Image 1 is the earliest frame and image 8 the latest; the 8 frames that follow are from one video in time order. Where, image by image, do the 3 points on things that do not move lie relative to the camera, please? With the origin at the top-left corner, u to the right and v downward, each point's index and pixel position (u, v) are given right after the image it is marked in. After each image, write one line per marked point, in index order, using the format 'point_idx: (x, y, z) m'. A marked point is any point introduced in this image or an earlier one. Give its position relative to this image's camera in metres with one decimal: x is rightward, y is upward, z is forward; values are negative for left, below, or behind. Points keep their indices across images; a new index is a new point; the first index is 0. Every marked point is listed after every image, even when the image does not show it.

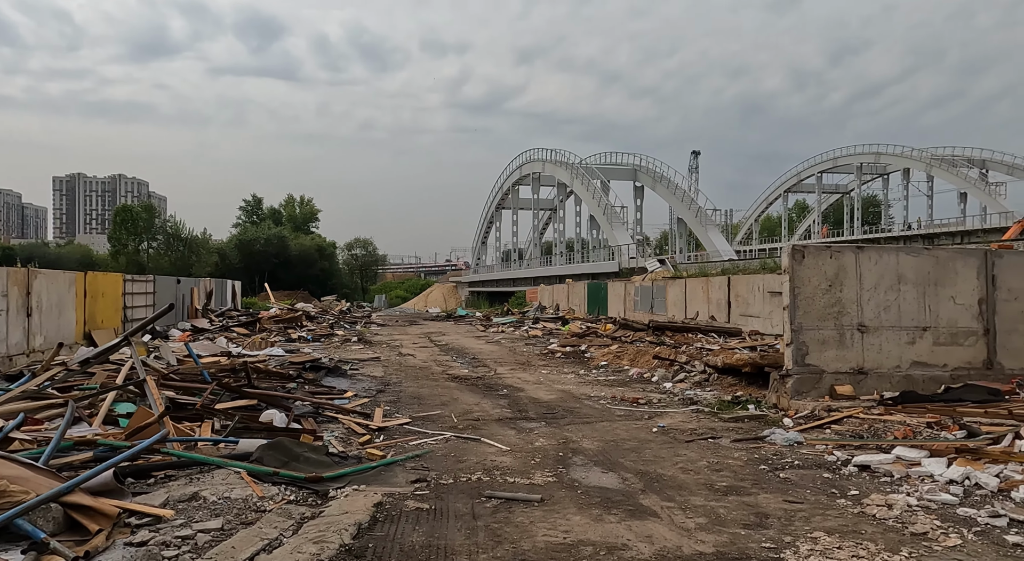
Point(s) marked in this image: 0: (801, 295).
0: (+4.2, -0.2, +10.2) m
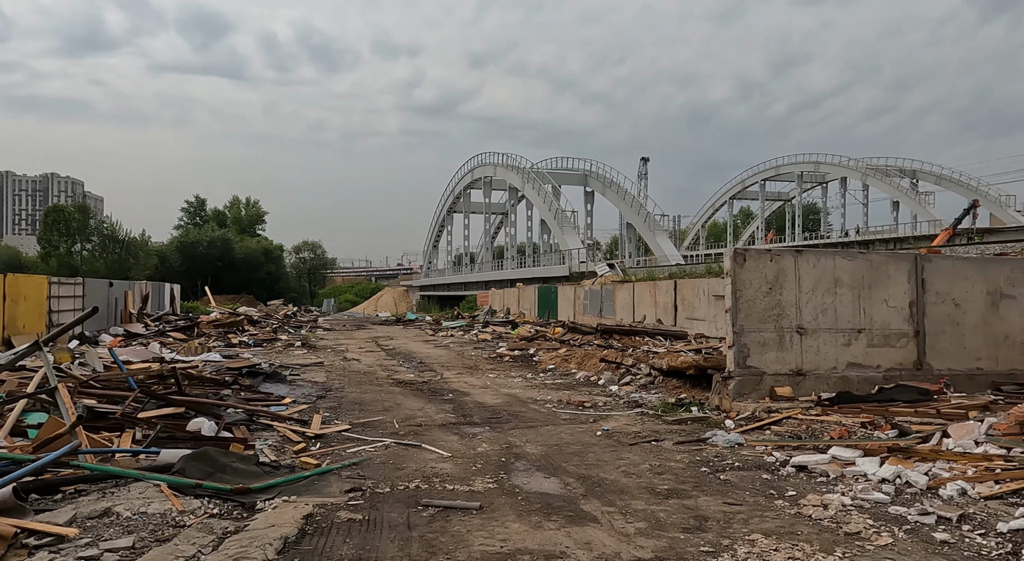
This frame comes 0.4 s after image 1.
0: (+3.4, -0.2, +10.4) m
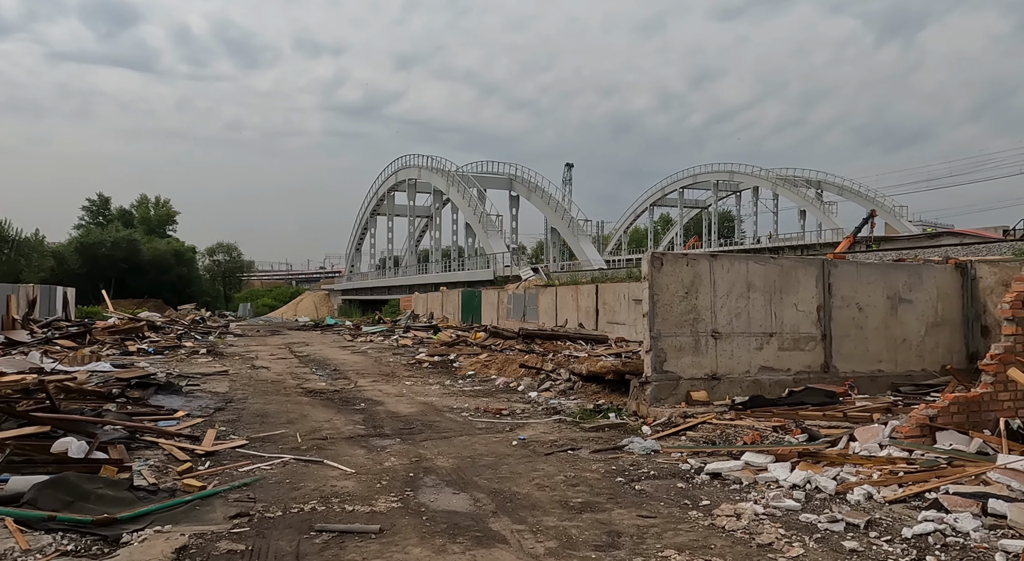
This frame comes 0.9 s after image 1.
0: (+2.2, -0.3, +10.4) m
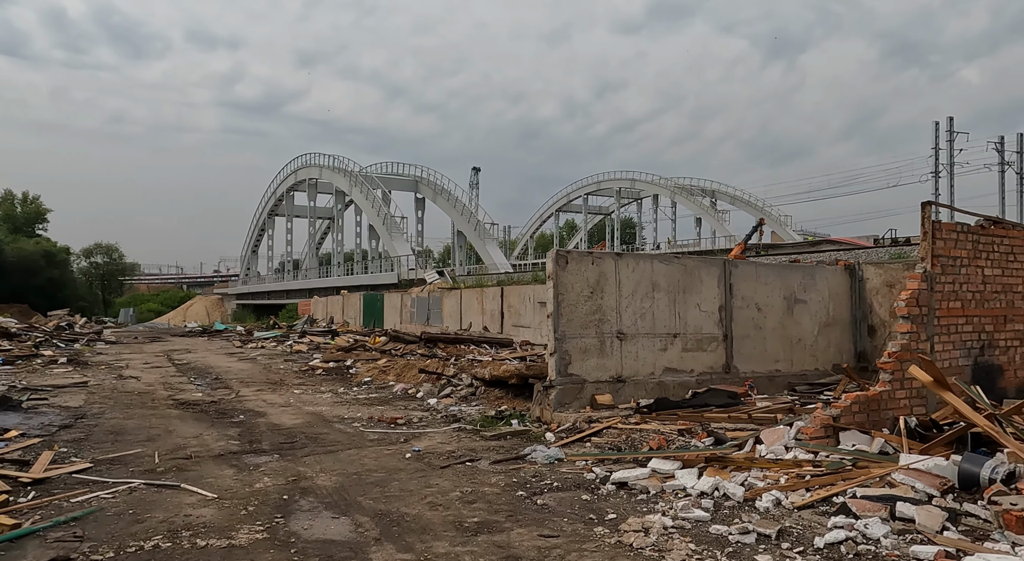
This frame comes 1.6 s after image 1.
0: (+0.7, -0.3, +9.9) m
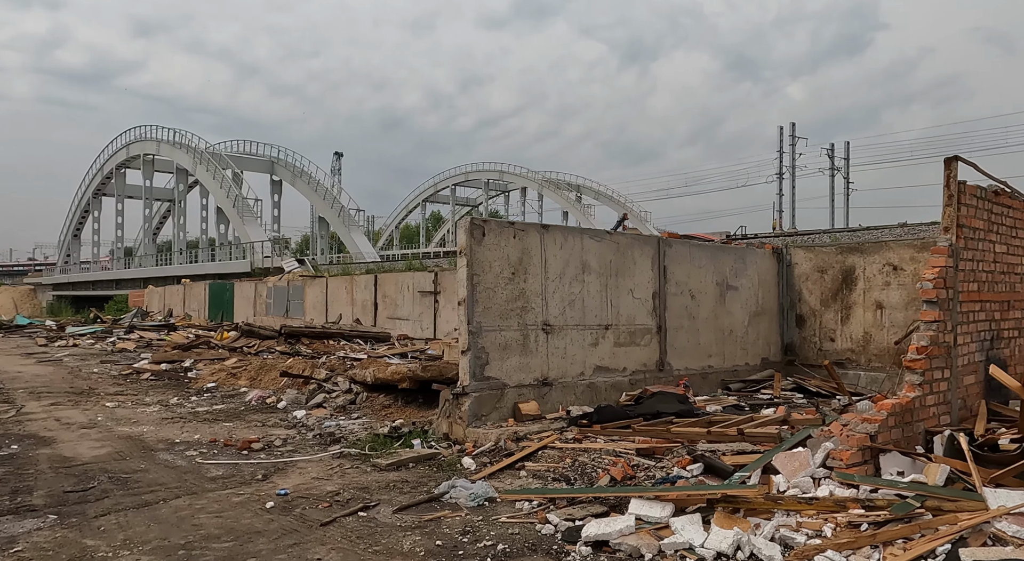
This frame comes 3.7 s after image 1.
0: (-0.4, 0.0, +7.7) m
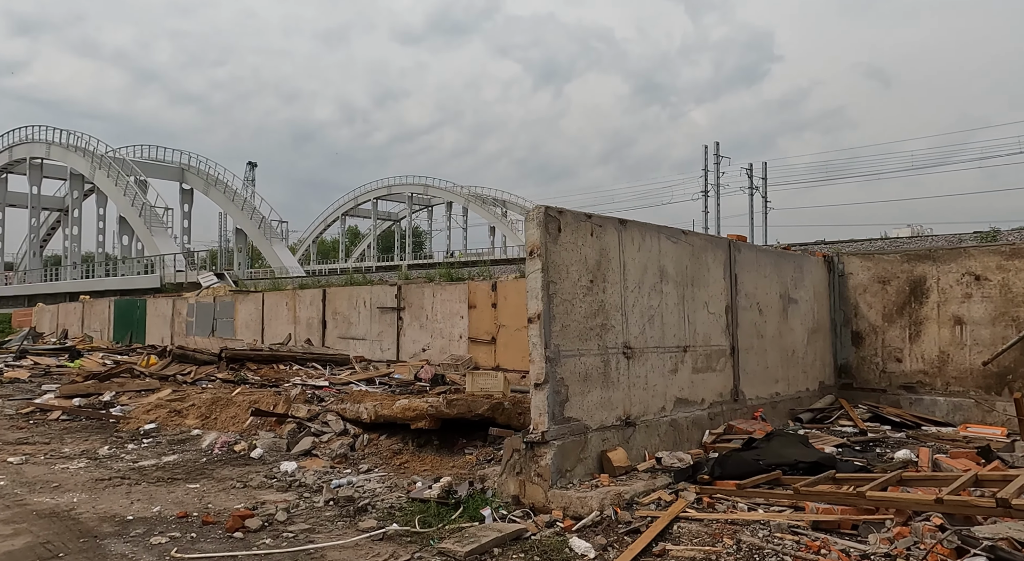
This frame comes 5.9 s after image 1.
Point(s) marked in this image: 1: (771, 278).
0: (+0.4, -0.1, +5.8) m
1: (+3.3, 0.0, +8.9) m
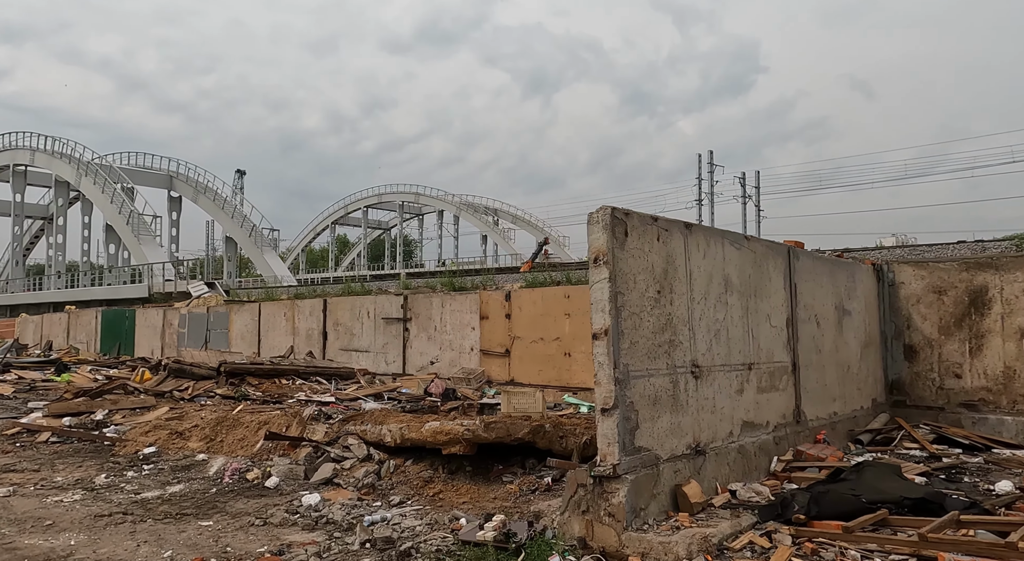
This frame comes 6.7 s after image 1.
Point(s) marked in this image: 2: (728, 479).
0: (+0.8, -0.2, +5.1) m
1: (+3.7, -0.1, +8.3) m
2: (+1.8, -1.7, +6.0) m
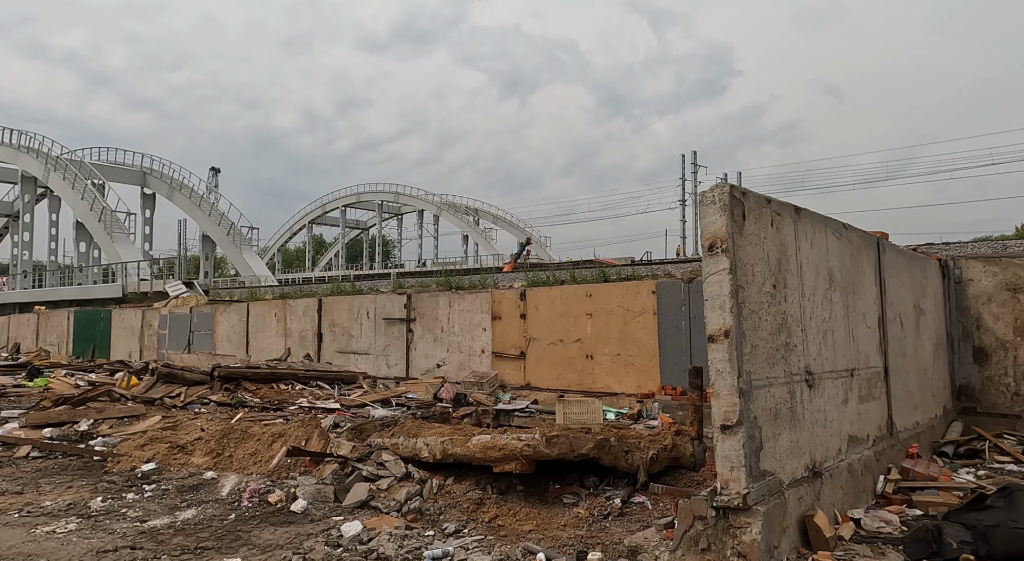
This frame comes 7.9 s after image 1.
0: (+1.5, -0.2, +4.3) m
1: (+4.2, -0.1, +7.6) m
2: (+2.4, -1.6, +5.2) m
